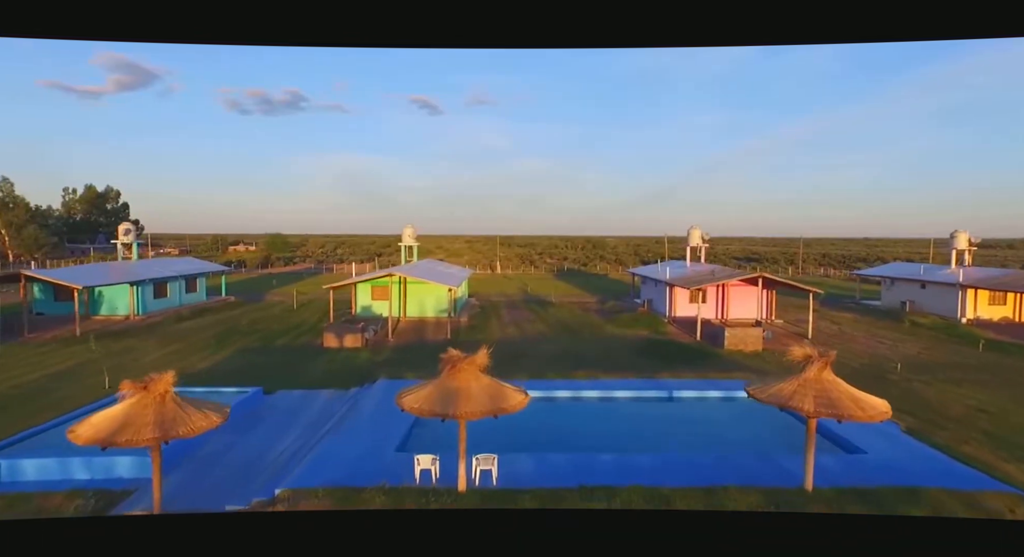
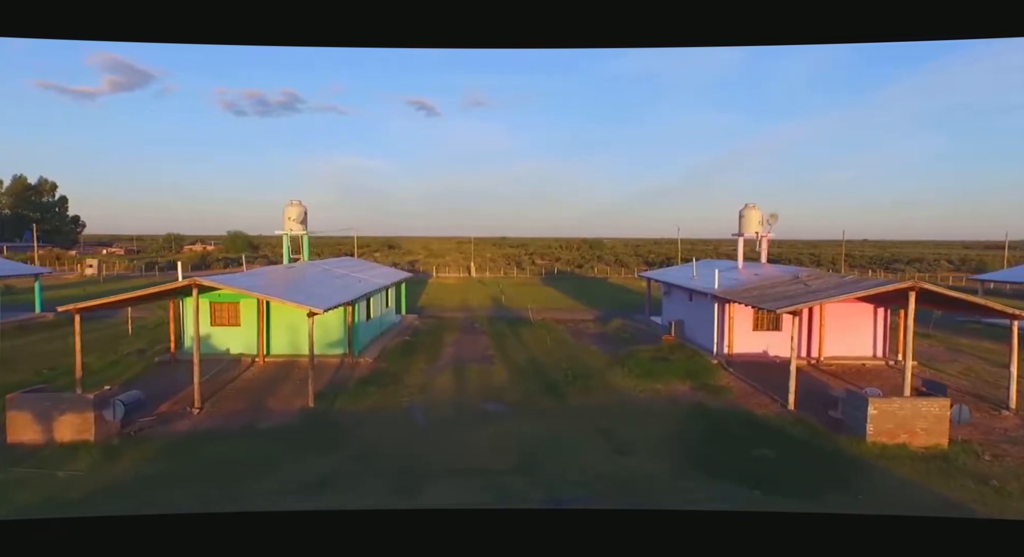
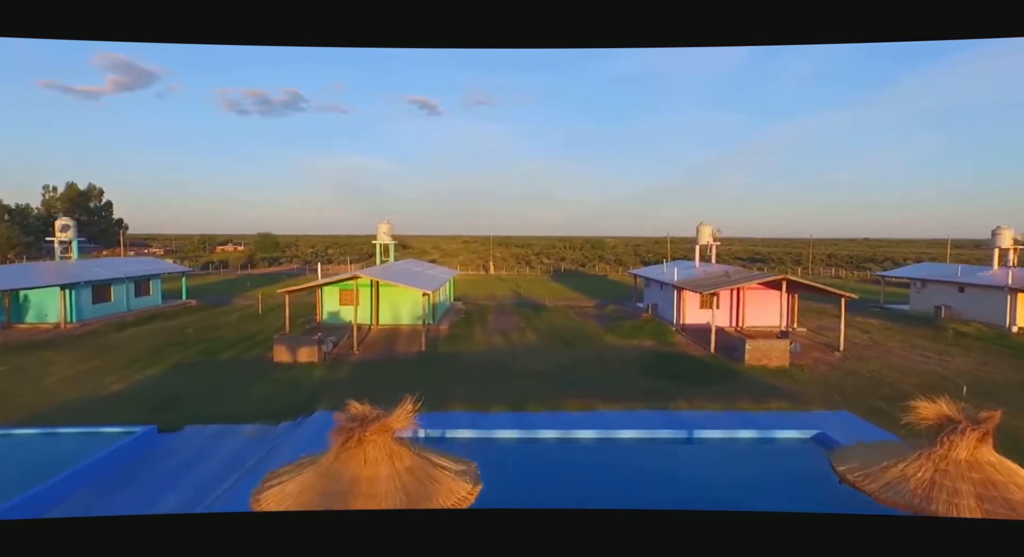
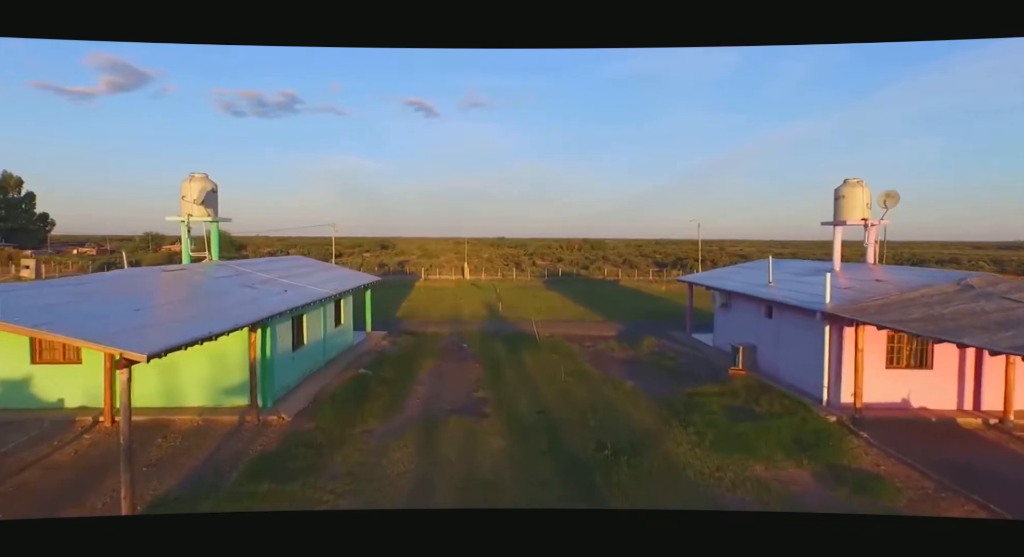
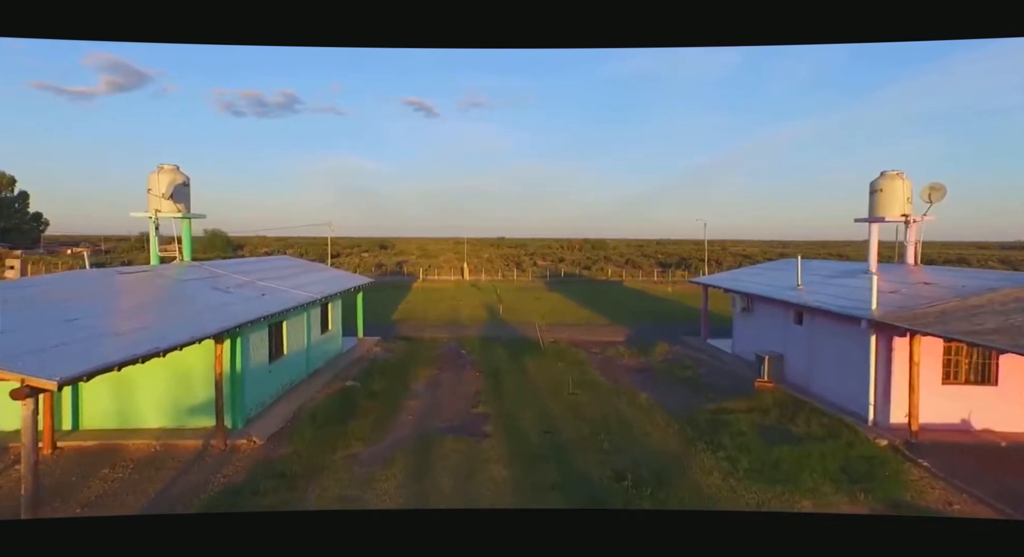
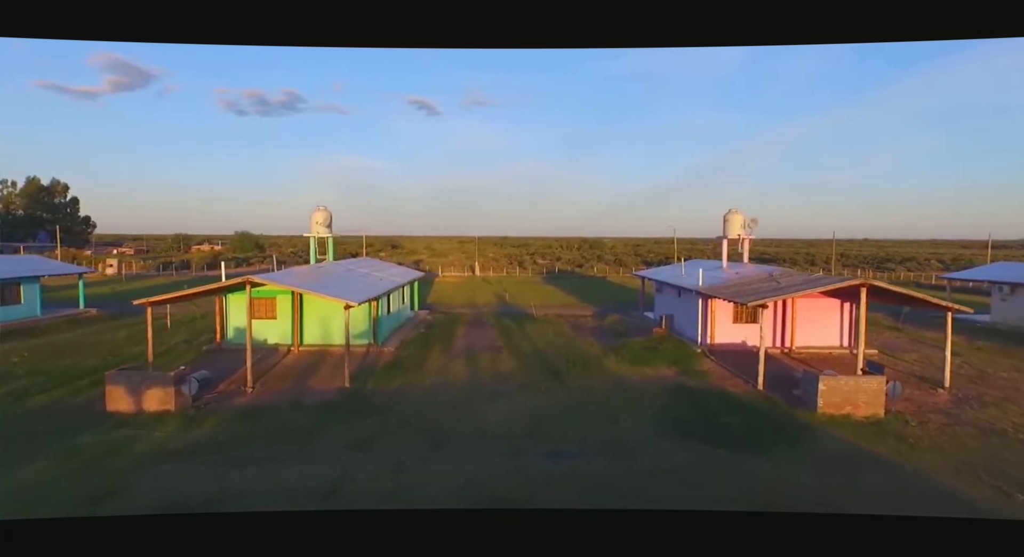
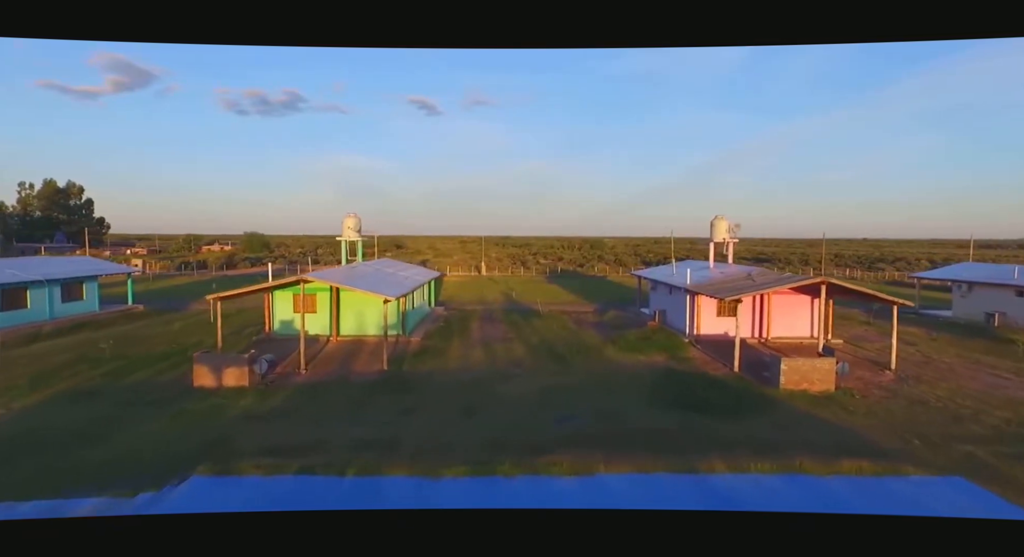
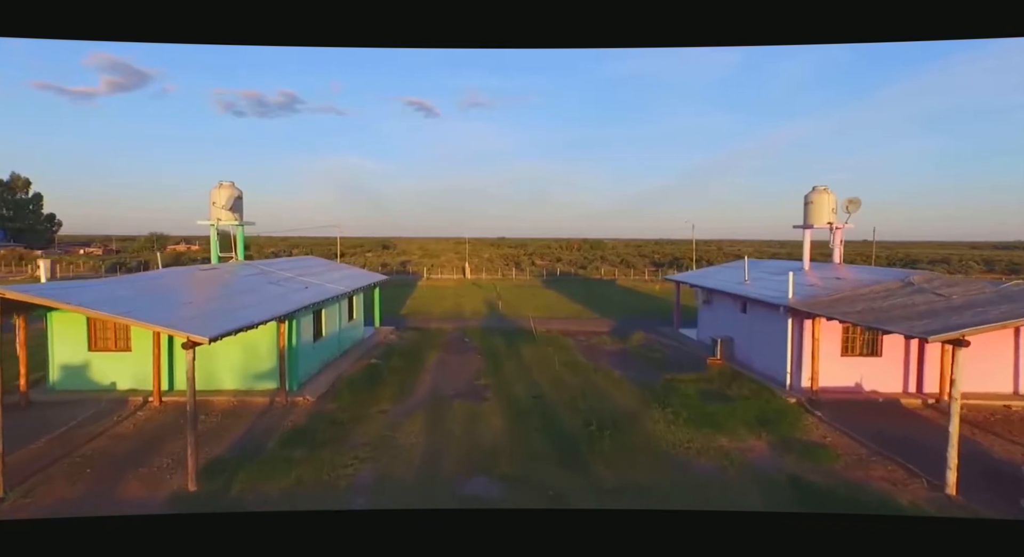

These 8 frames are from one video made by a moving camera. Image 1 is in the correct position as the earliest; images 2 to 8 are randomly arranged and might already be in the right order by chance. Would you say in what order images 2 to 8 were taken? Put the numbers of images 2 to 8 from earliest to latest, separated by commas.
3, 7, 6, 2, 8, 4, 5
